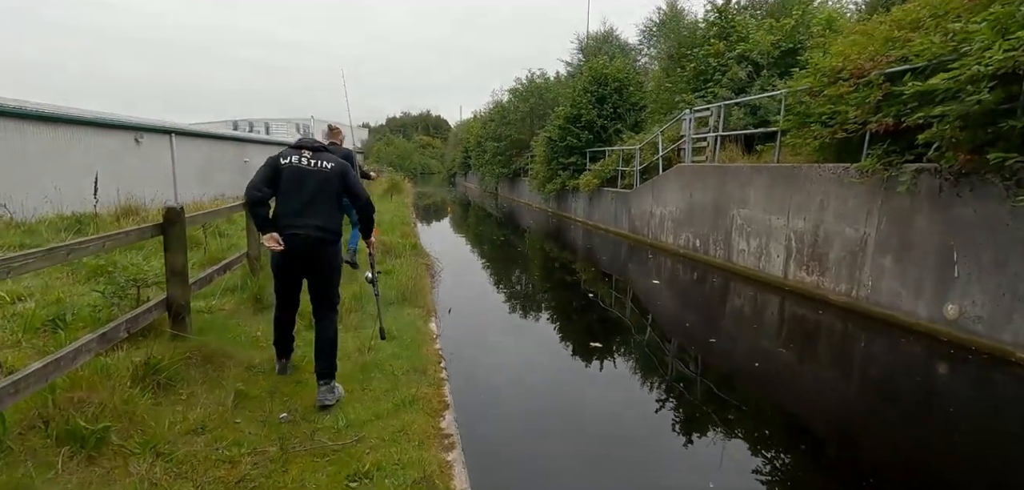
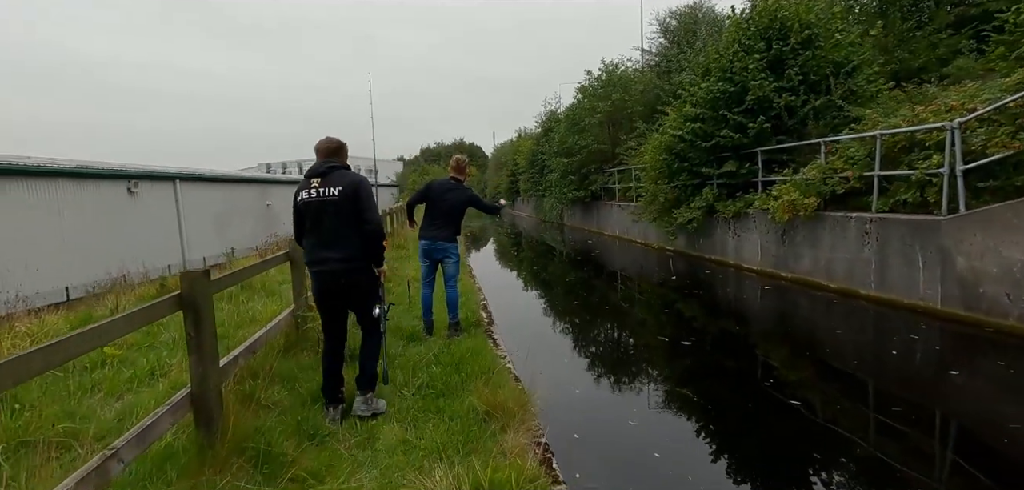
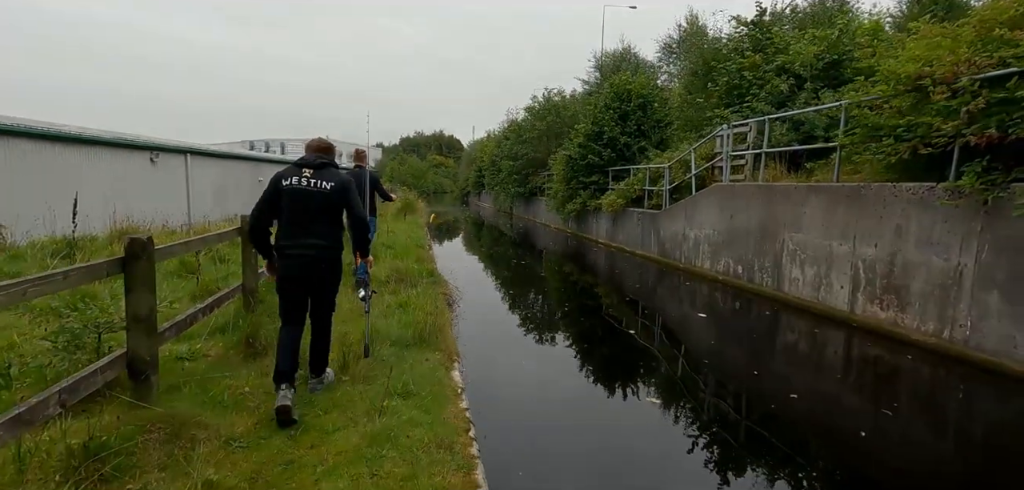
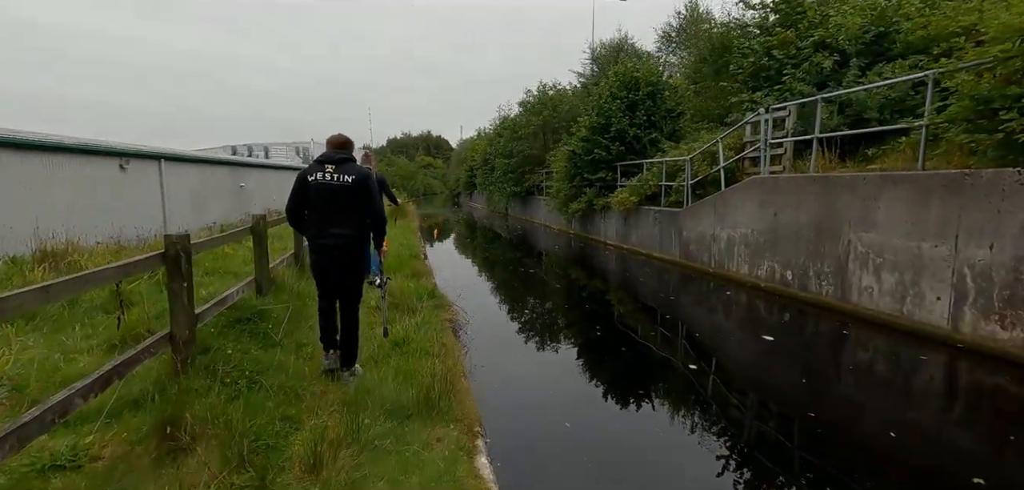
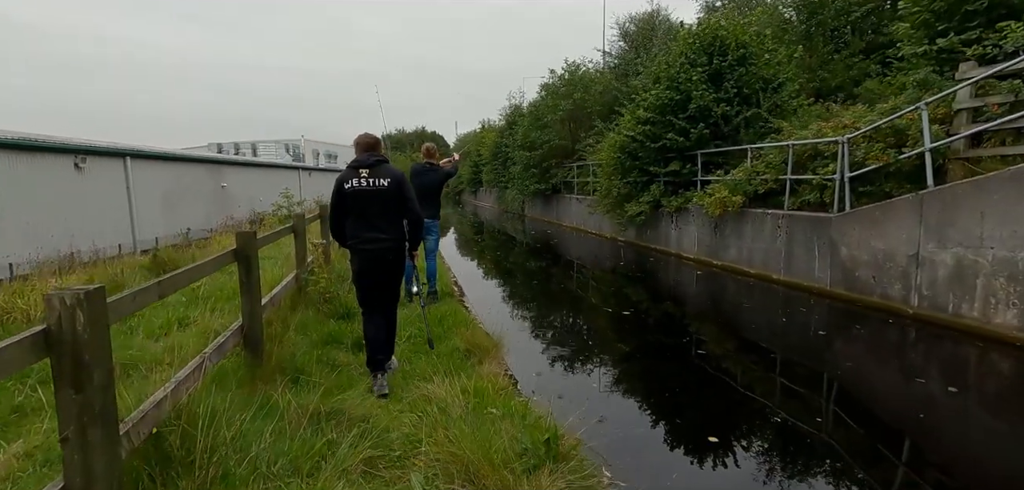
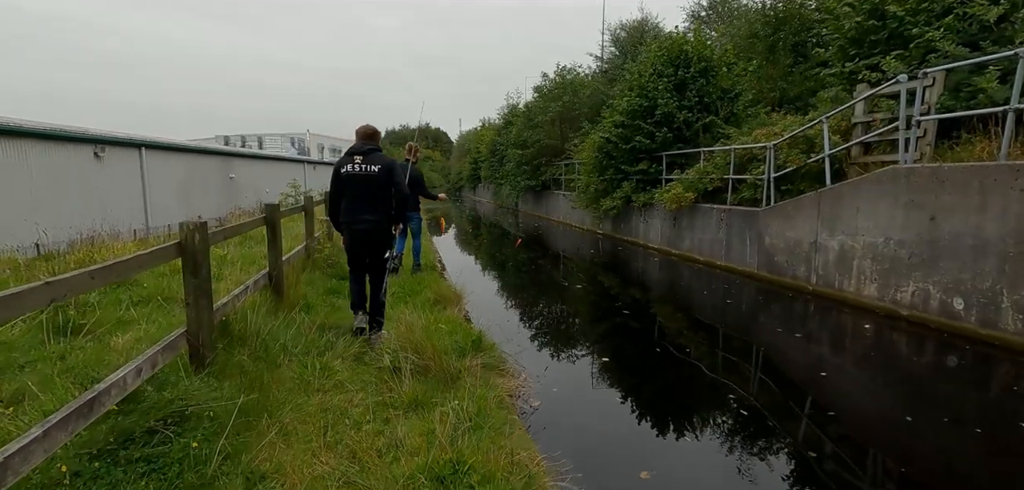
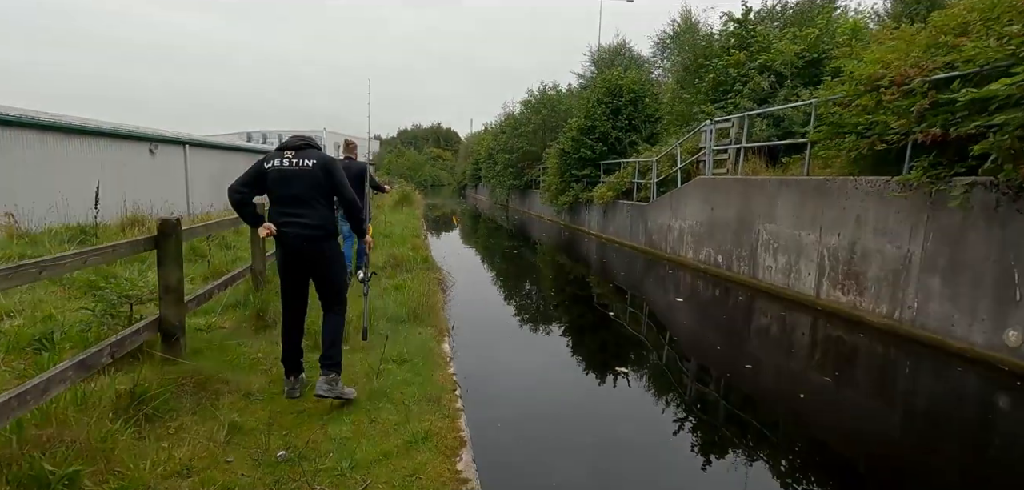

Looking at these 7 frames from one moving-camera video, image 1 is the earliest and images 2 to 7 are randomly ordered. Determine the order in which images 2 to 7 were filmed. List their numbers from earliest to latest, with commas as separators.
7, 3, 4, 6, 5, 2
